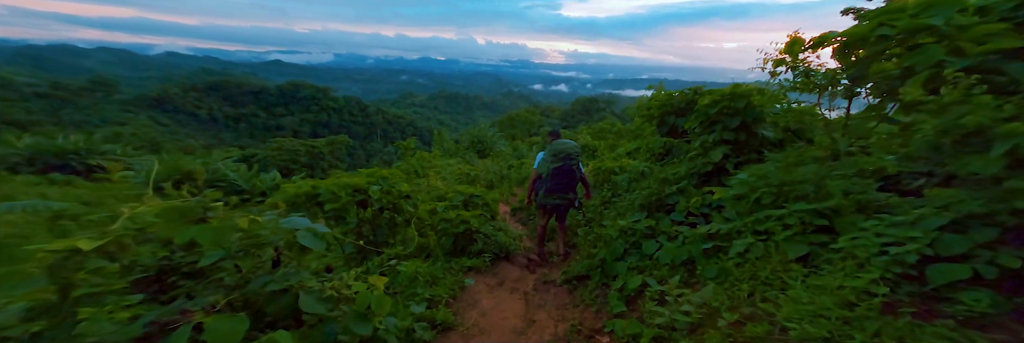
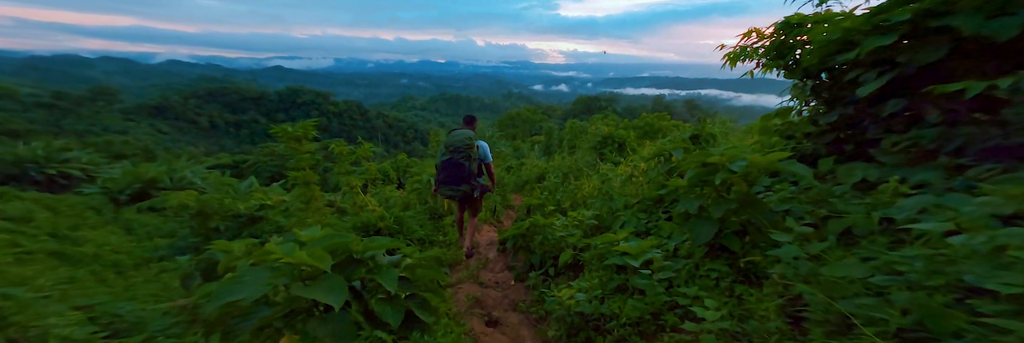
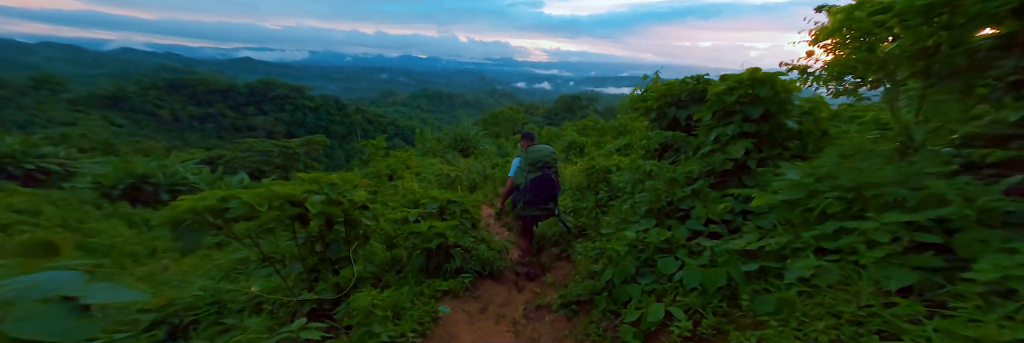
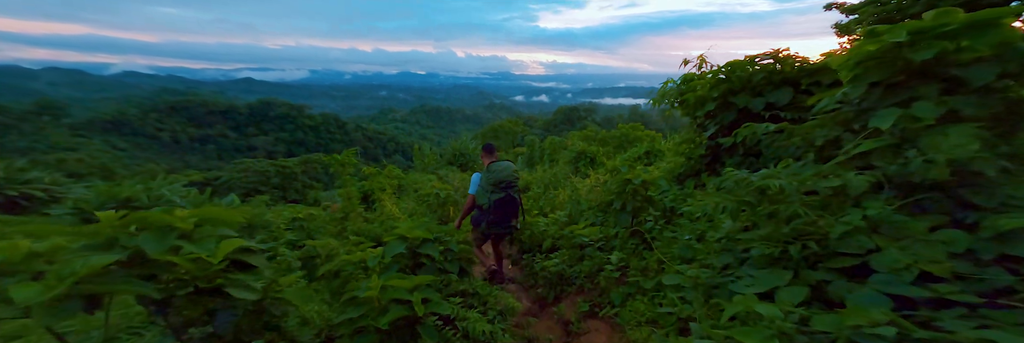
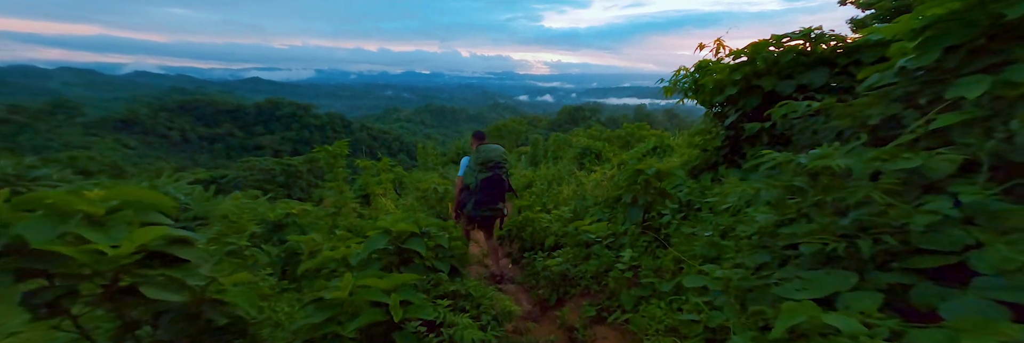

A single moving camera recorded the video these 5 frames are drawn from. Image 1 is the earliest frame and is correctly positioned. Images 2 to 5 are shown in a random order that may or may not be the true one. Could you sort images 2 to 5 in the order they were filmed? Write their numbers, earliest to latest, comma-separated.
3, 4, 5, 2
